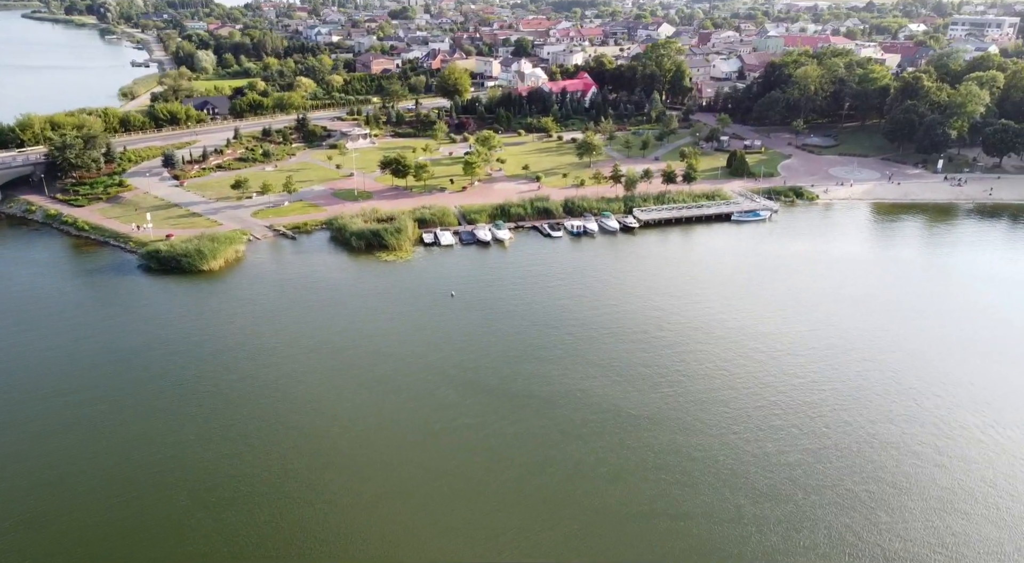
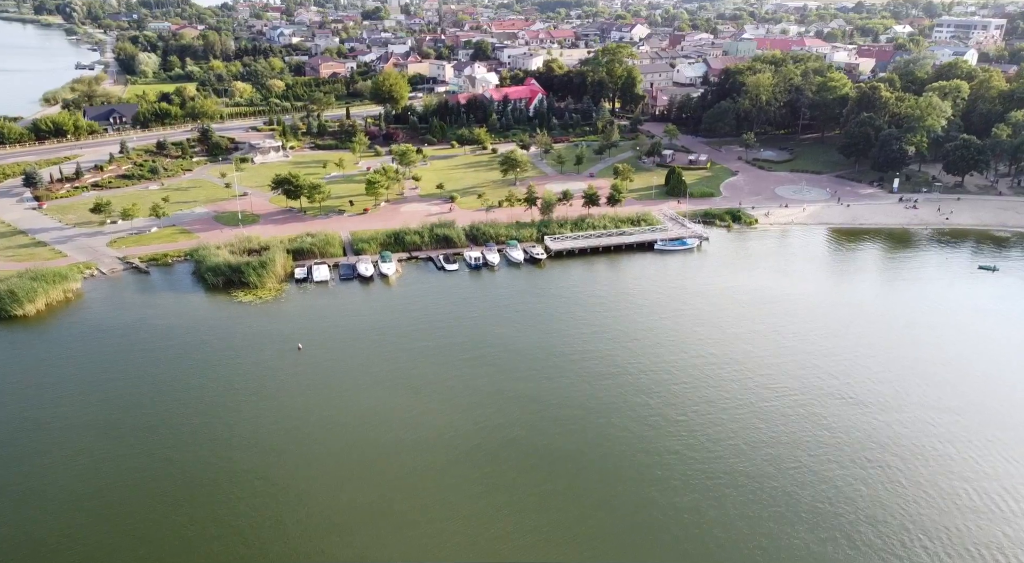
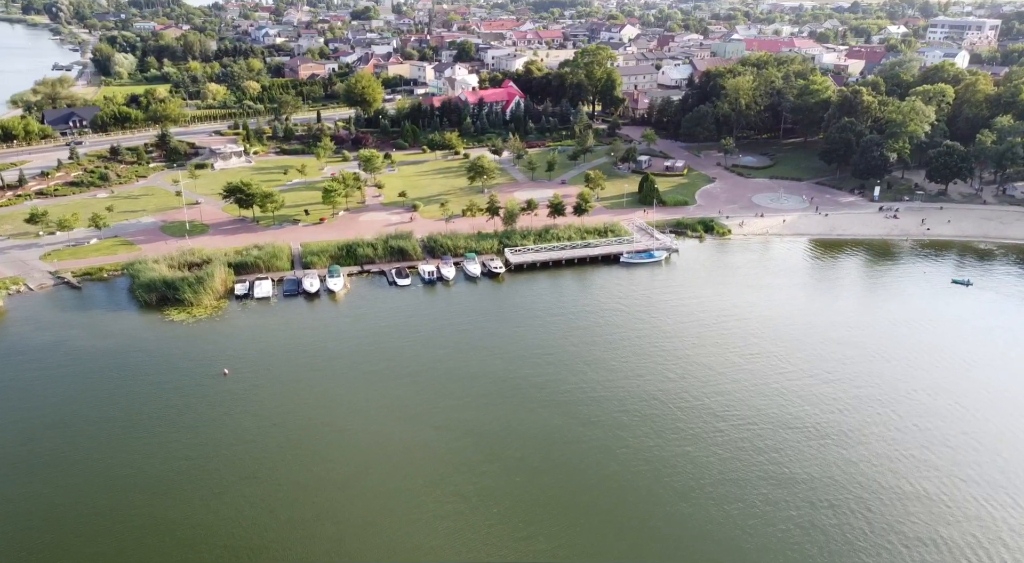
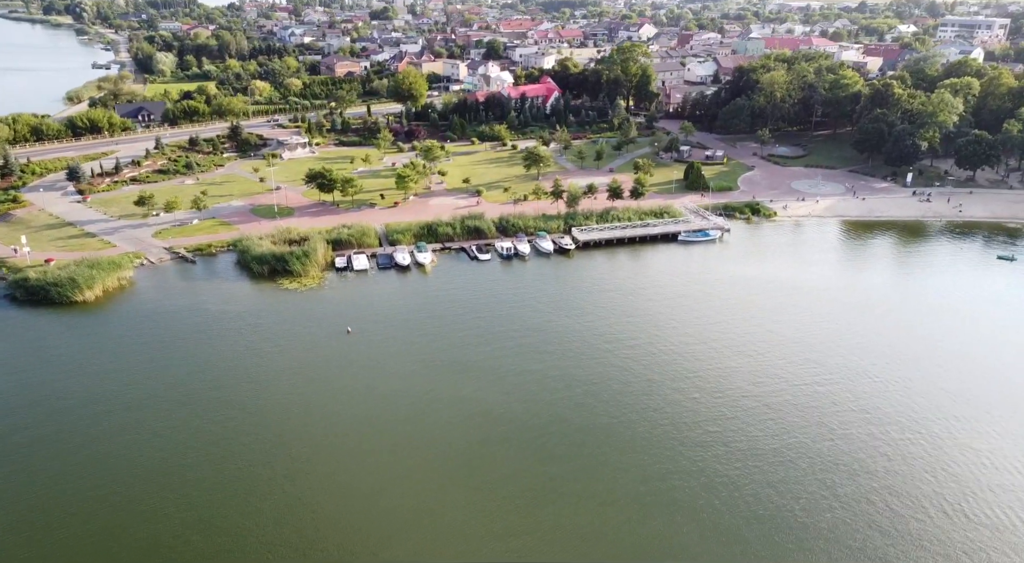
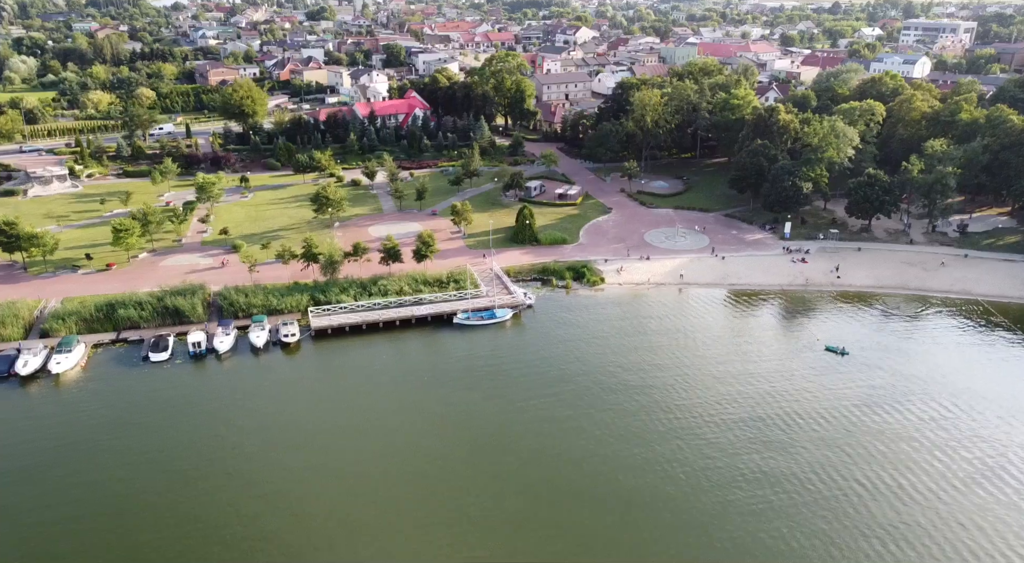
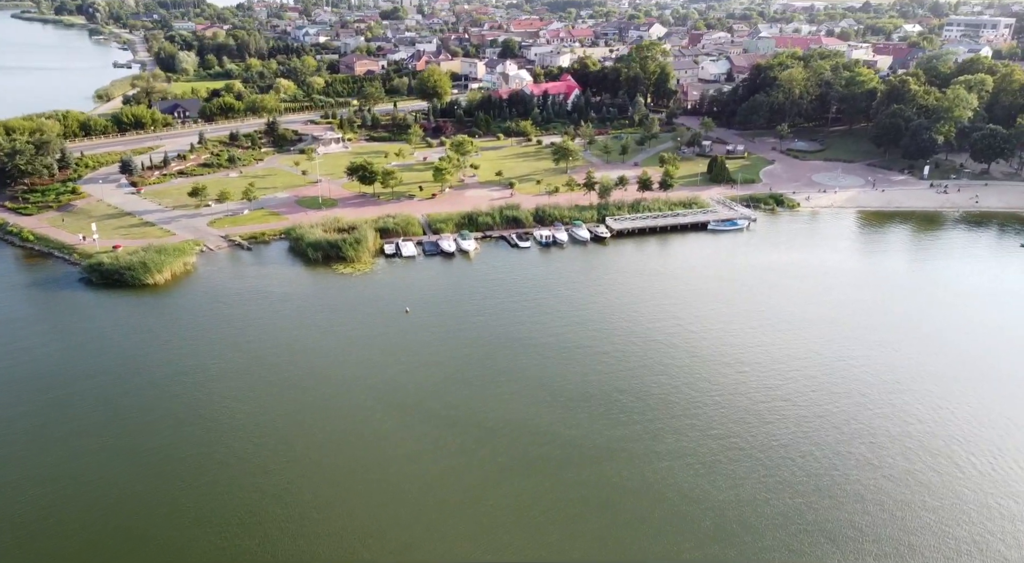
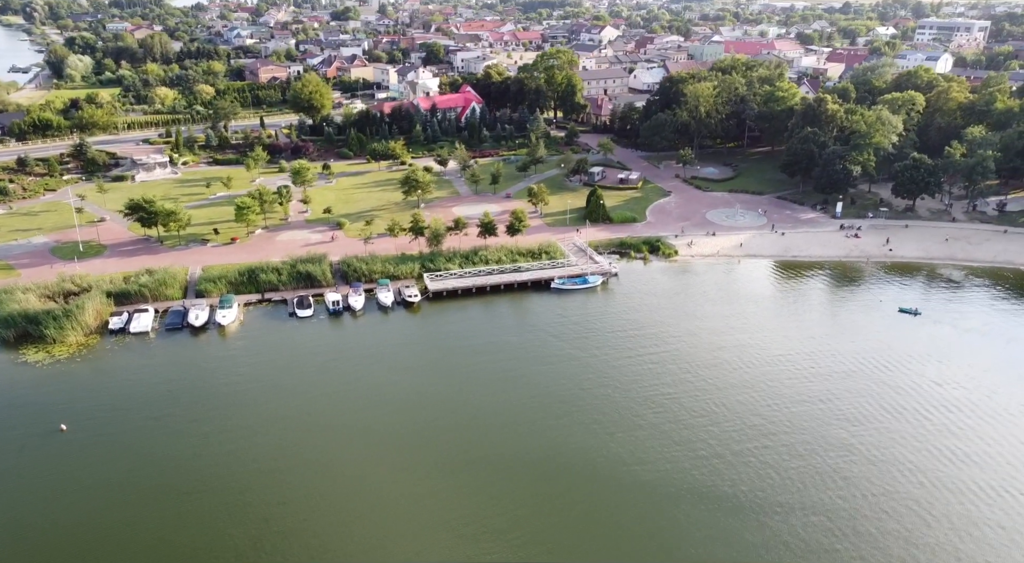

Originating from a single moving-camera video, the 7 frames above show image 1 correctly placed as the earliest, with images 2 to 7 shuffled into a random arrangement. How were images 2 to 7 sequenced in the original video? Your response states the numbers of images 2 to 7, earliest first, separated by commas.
6, 4, 2, 3, 7, 5
